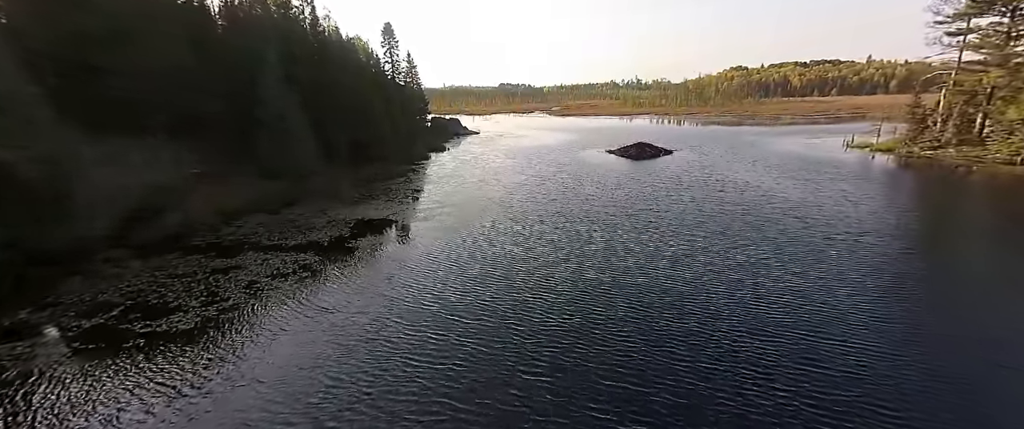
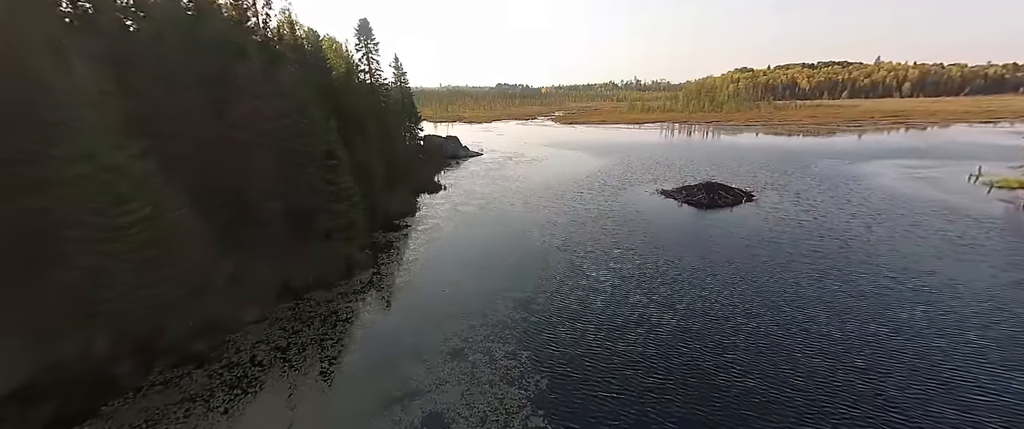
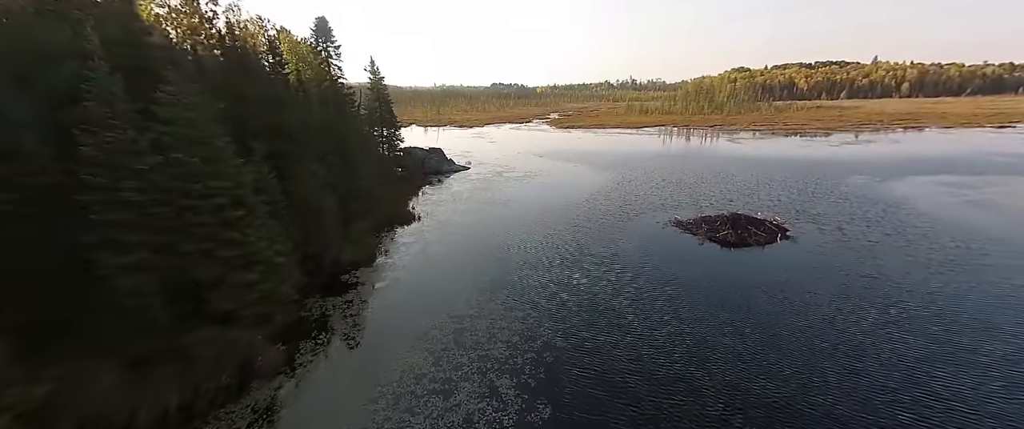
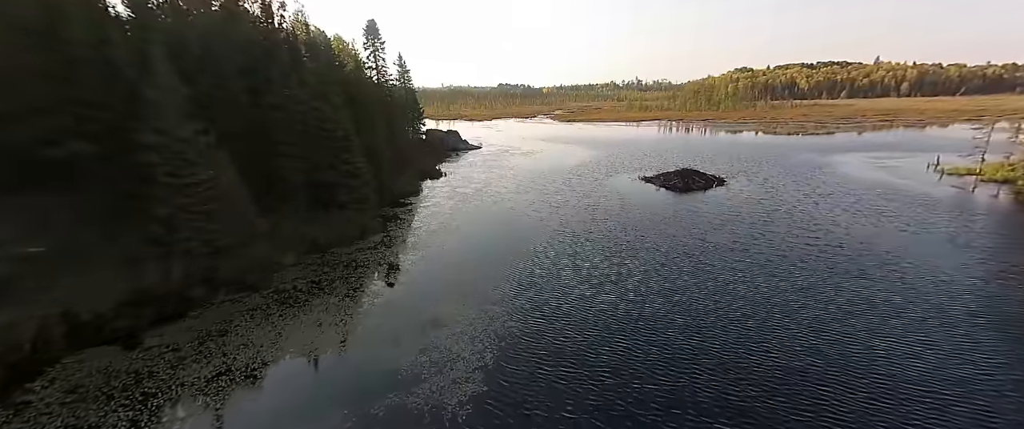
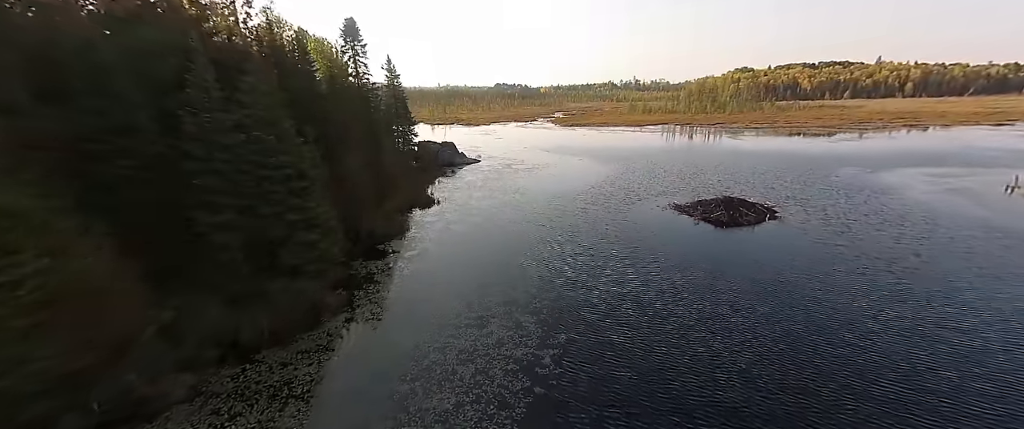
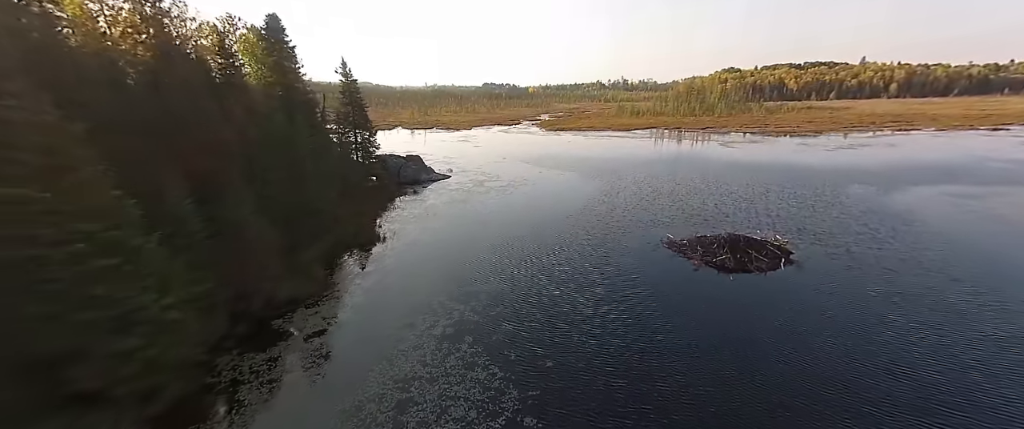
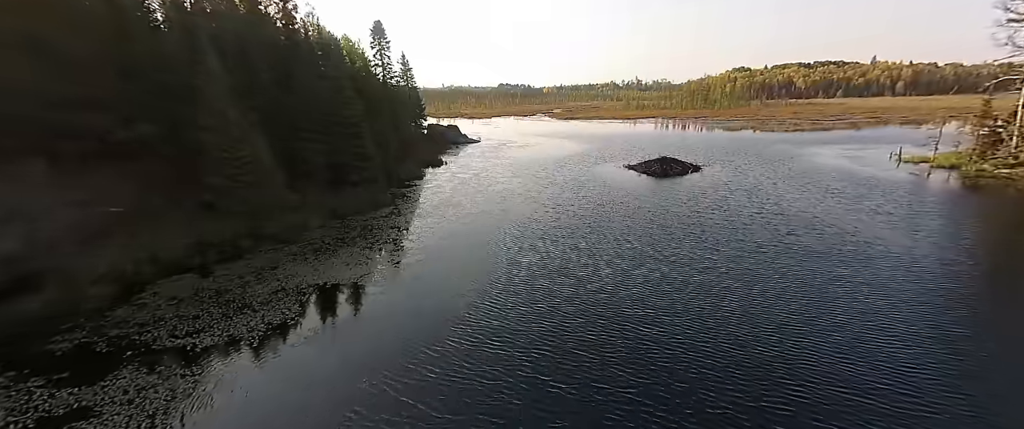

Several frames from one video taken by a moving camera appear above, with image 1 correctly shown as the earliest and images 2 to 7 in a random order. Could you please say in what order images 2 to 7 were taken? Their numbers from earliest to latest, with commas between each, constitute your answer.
7, 4, 2, 5, 3, 6
